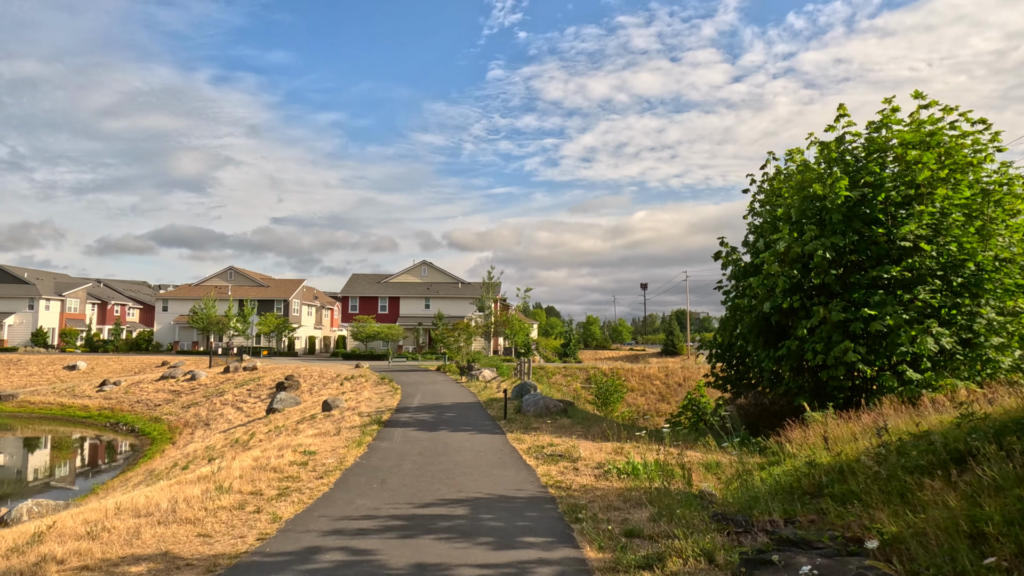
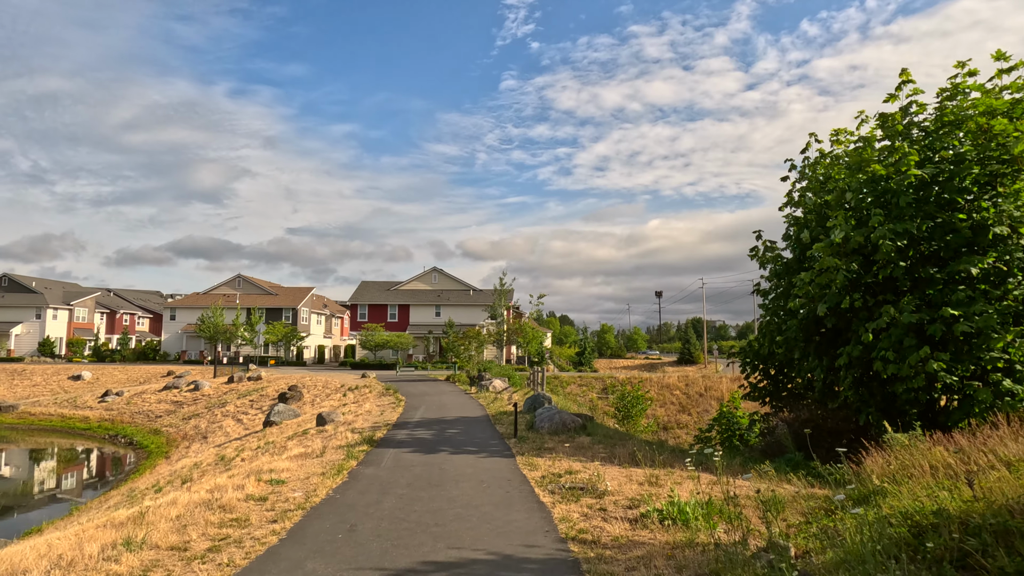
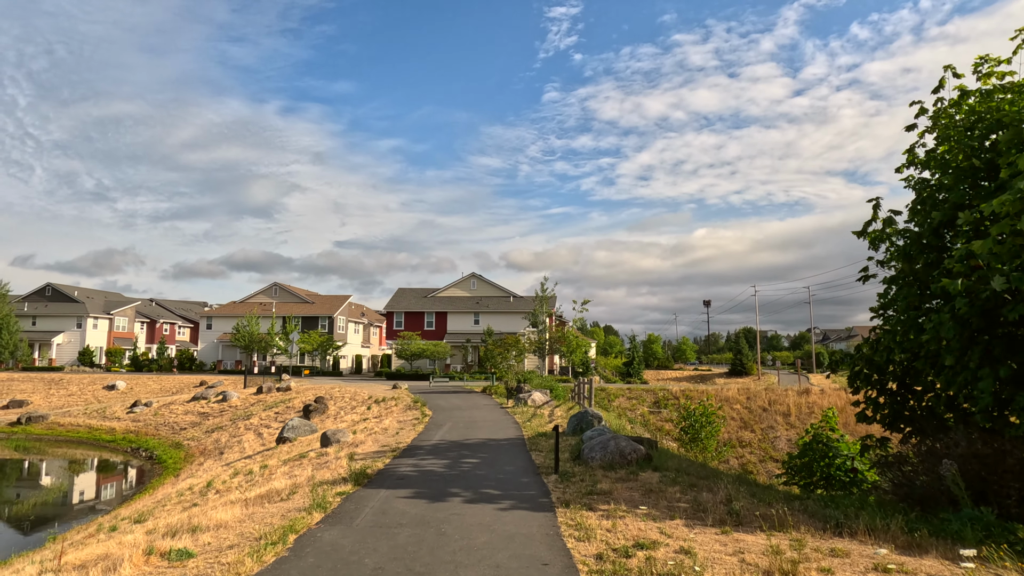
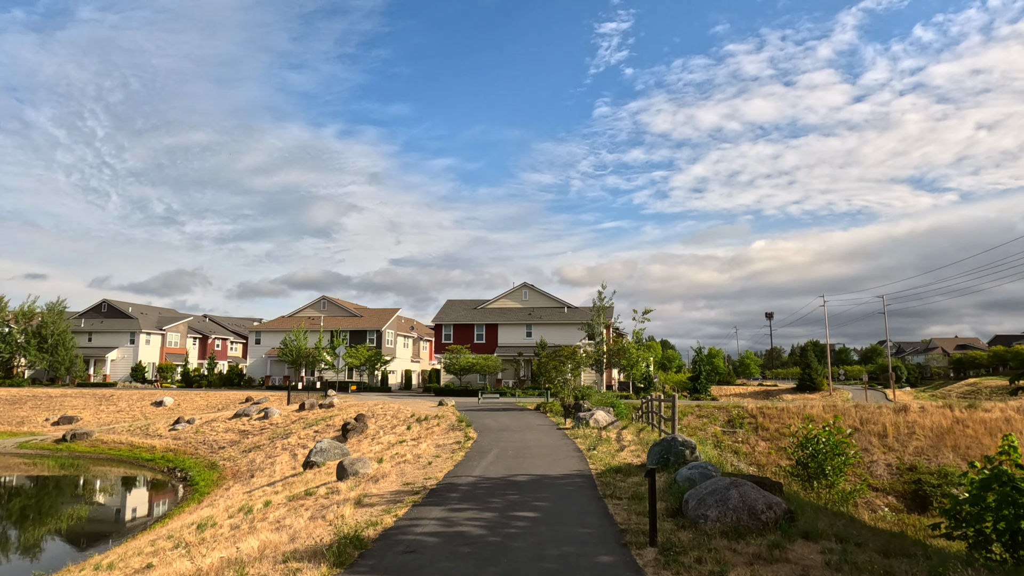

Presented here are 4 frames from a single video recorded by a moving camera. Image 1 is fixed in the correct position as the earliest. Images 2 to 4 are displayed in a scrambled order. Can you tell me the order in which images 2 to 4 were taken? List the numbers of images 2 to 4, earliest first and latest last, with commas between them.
2, 3, 4
